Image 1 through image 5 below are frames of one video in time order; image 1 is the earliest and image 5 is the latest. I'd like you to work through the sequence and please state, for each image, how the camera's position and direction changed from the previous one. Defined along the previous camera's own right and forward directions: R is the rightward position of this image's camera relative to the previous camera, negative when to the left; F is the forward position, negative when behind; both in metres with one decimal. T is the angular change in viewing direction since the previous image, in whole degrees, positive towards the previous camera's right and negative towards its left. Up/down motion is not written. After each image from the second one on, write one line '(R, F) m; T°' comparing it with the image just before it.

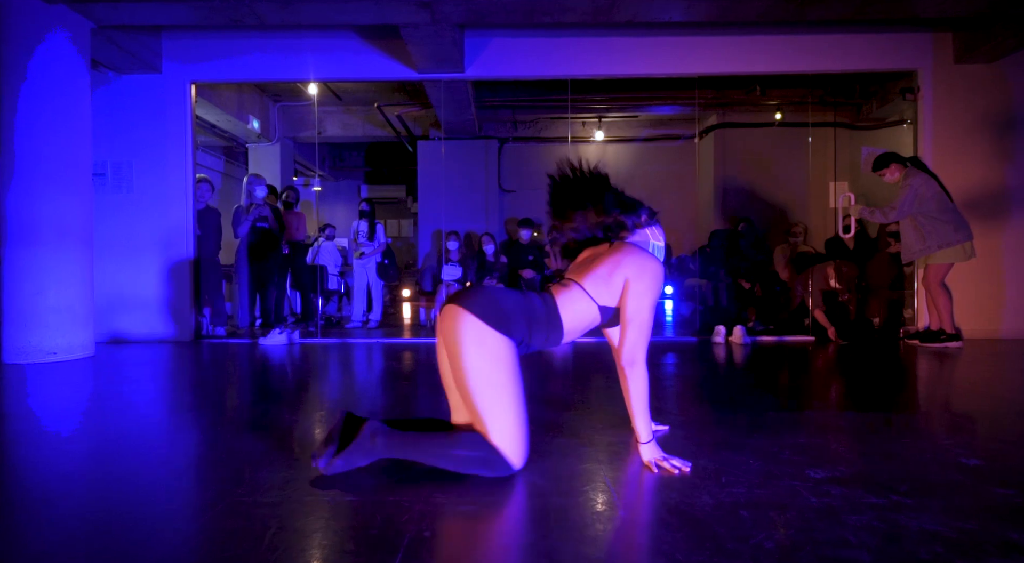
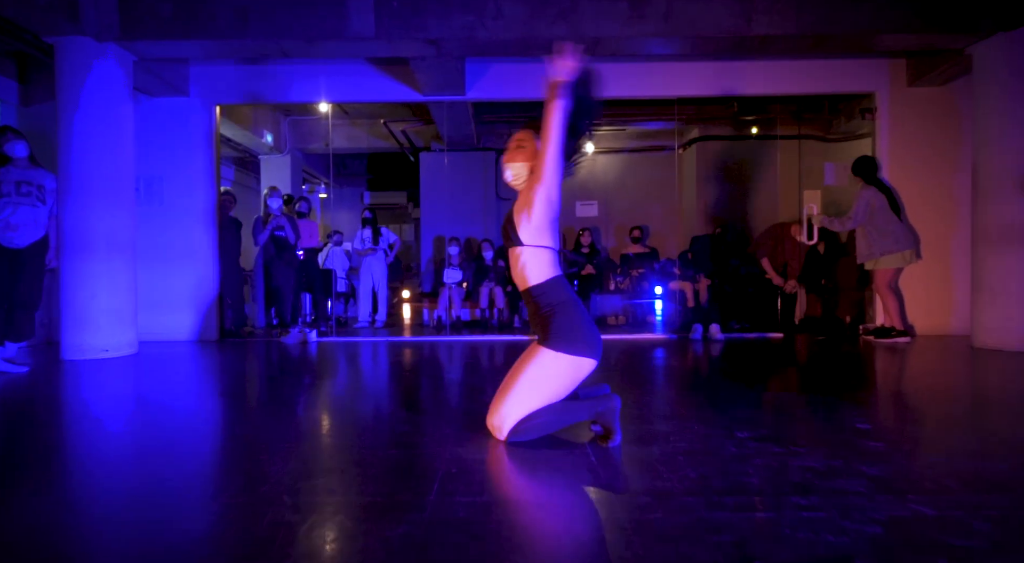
(0.0, -0.7) m; 0°
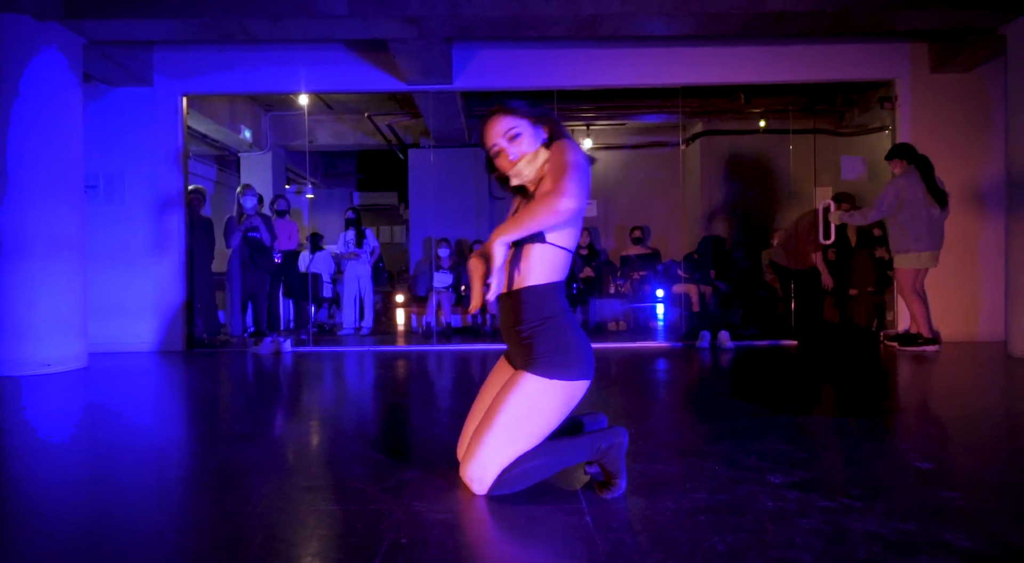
(+0.1, +0.6) m; 0°
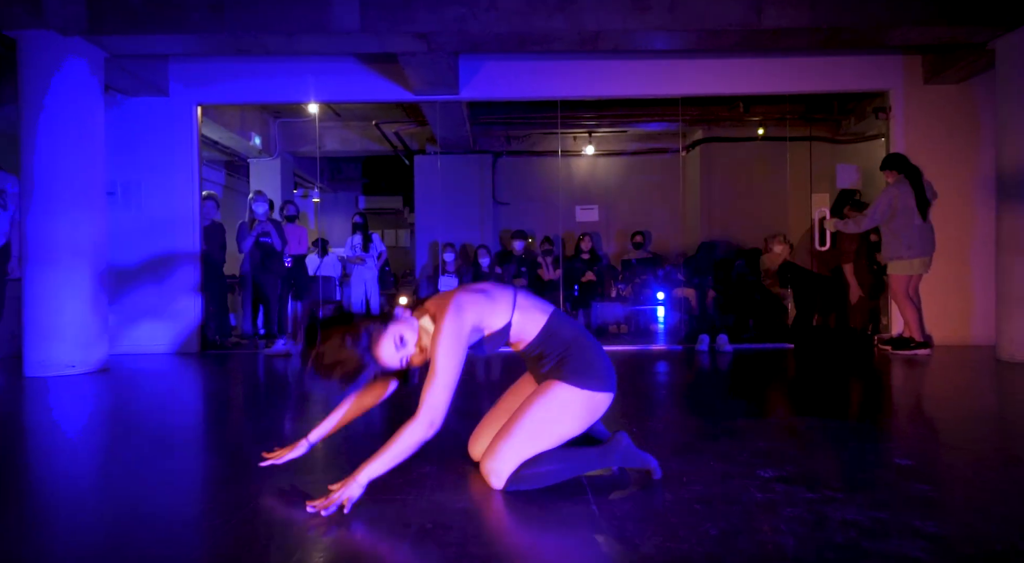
(0.0, -0.2) m; 0°
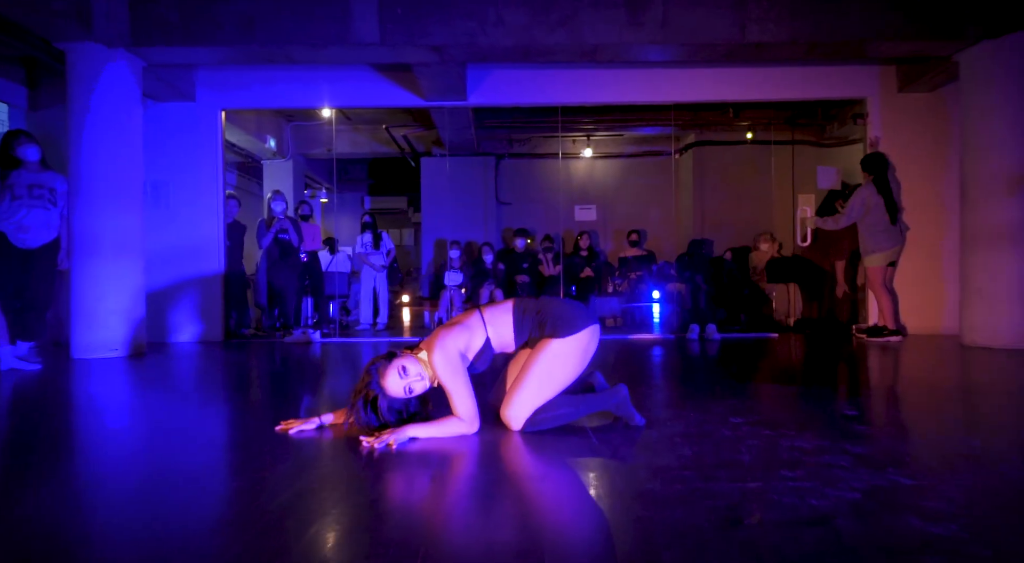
(-0.1, -0.5) m; 0°
